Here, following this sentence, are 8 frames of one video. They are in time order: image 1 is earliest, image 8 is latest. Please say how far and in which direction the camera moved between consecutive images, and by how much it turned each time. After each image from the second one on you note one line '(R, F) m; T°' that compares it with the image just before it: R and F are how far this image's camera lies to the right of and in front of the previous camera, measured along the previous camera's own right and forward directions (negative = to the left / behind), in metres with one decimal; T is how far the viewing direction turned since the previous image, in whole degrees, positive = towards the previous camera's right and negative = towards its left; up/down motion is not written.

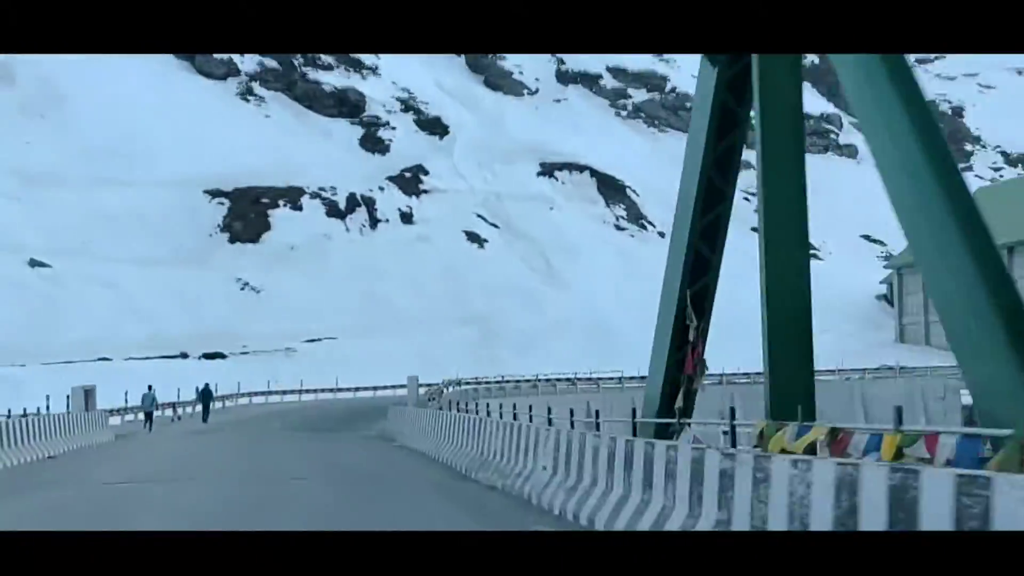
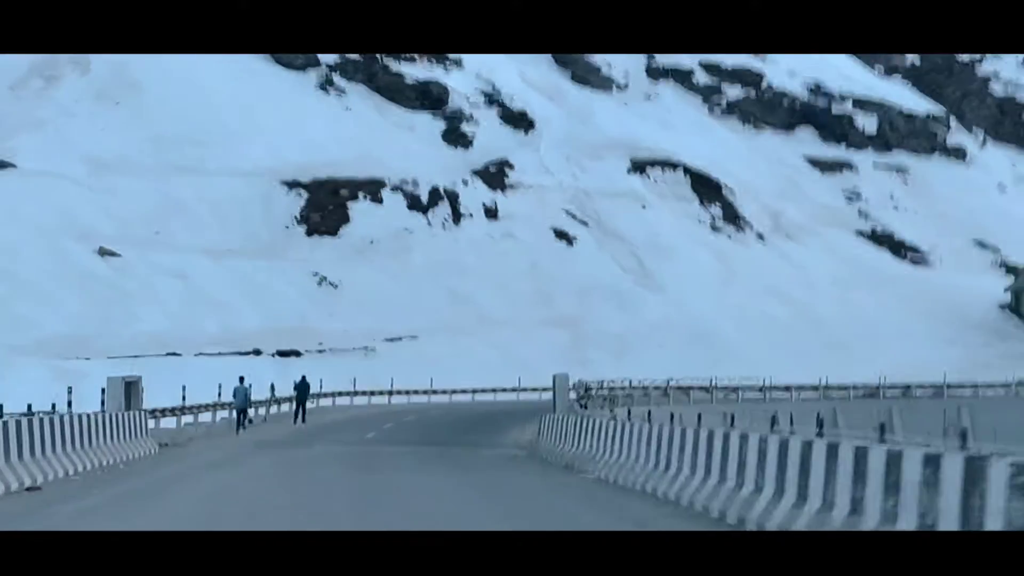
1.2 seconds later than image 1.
(-1.1, +4.2) m; -3°
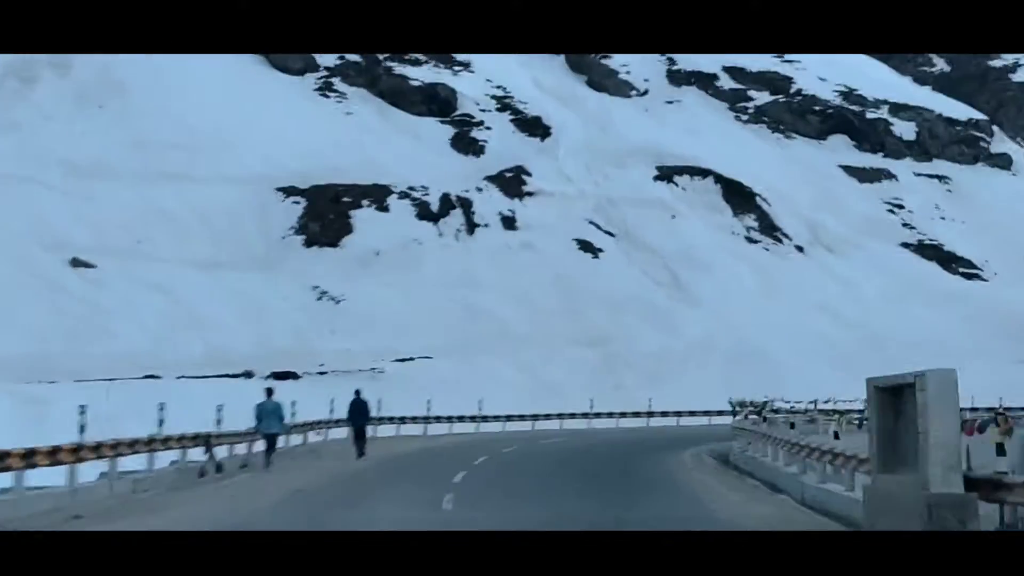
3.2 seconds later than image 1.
(-1.1, +6.8) m; 0°
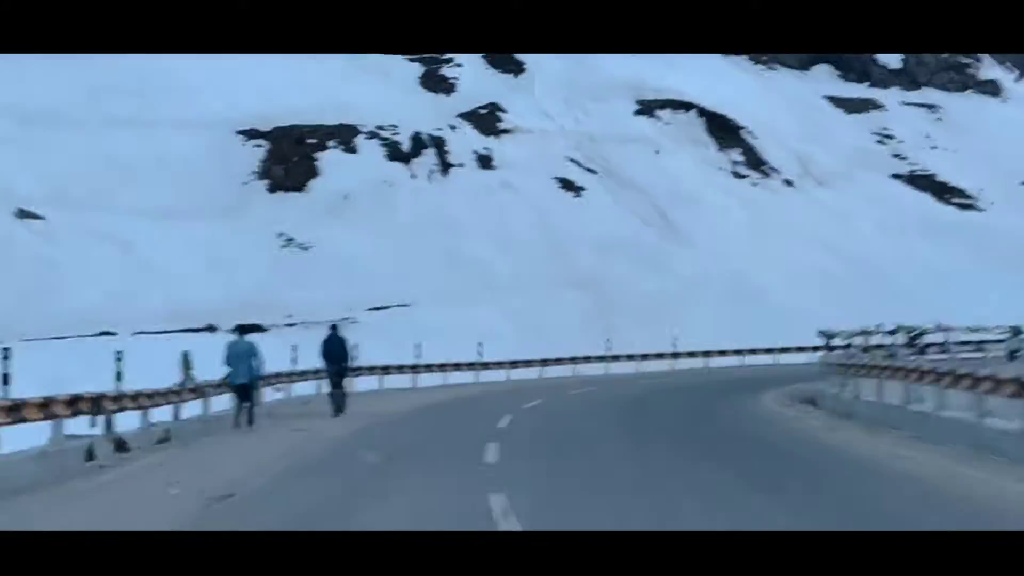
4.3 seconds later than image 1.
(-0.4, +3.3) m; +1°
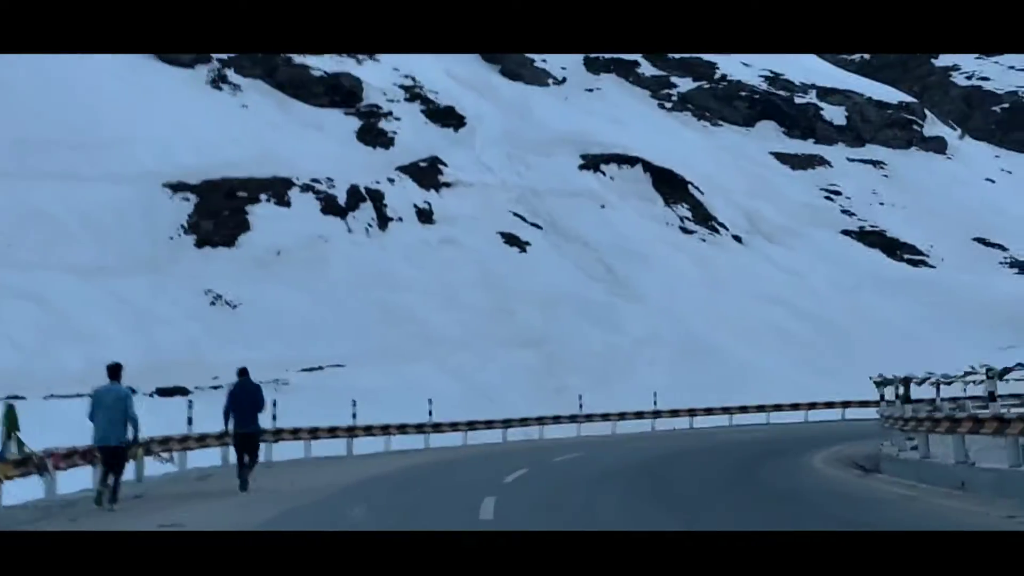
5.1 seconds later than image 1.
(-0.2, +2.7) m; +3°
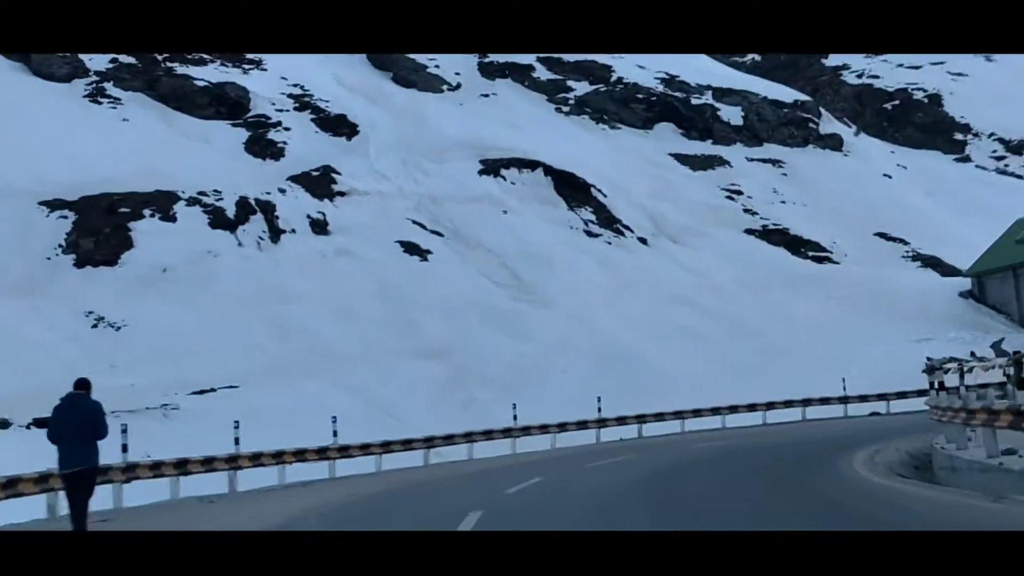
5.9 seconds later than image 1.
(-0.2, +2.3) m; +4°
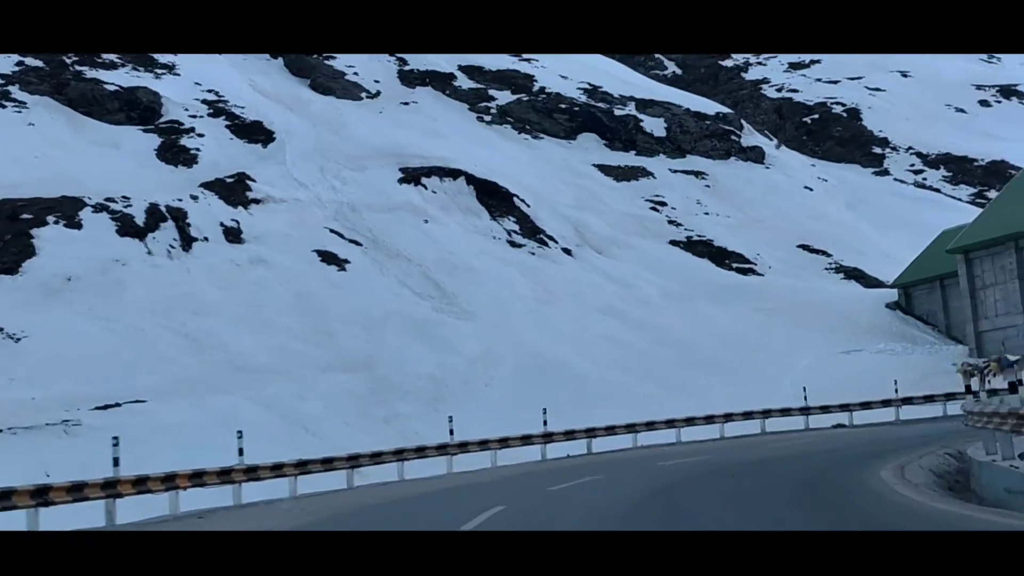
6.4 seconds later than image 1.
(-0.1, +1.5) m; +4°
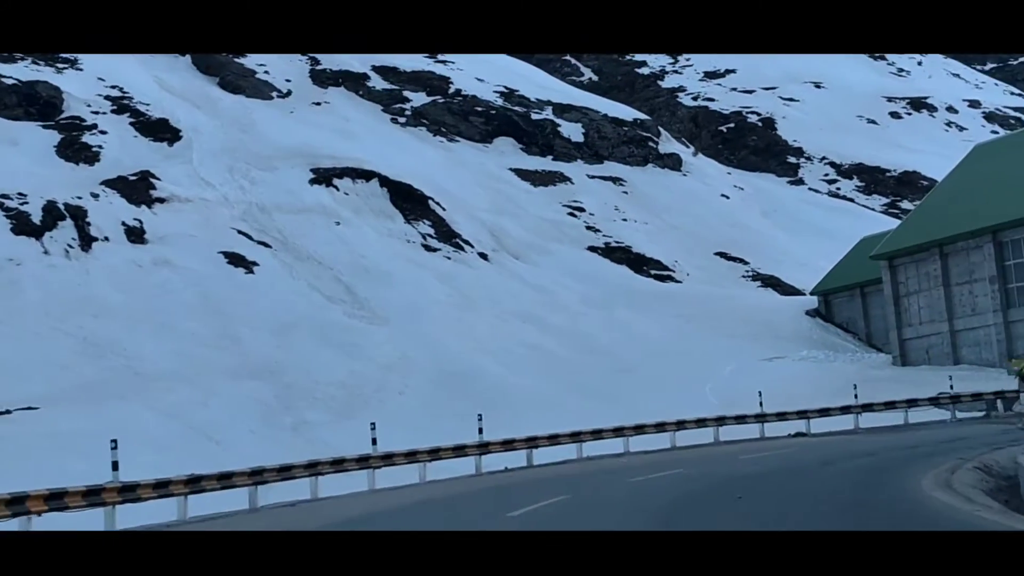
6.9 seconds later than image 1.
(-0.2, +1.5) m; +4°
